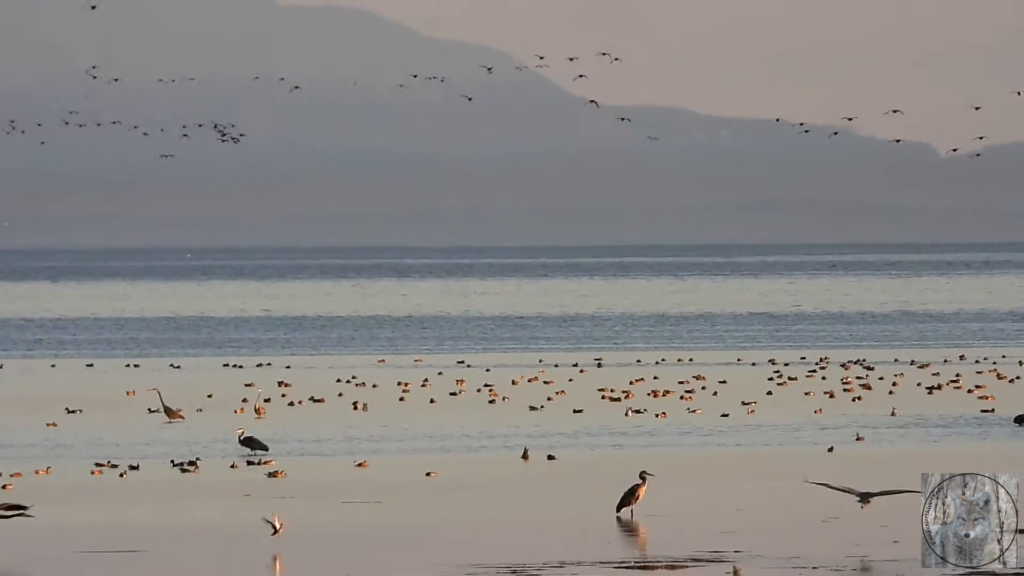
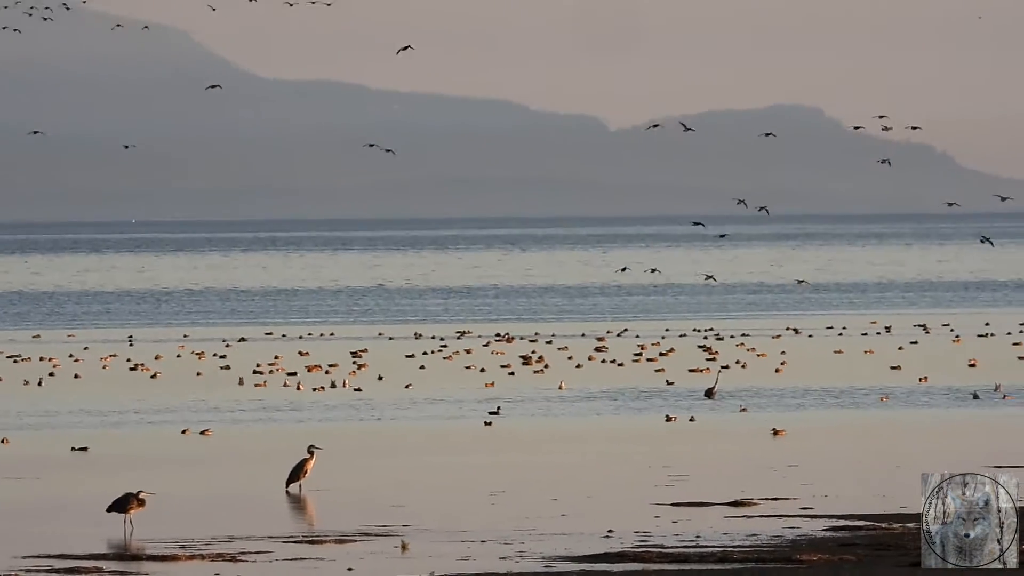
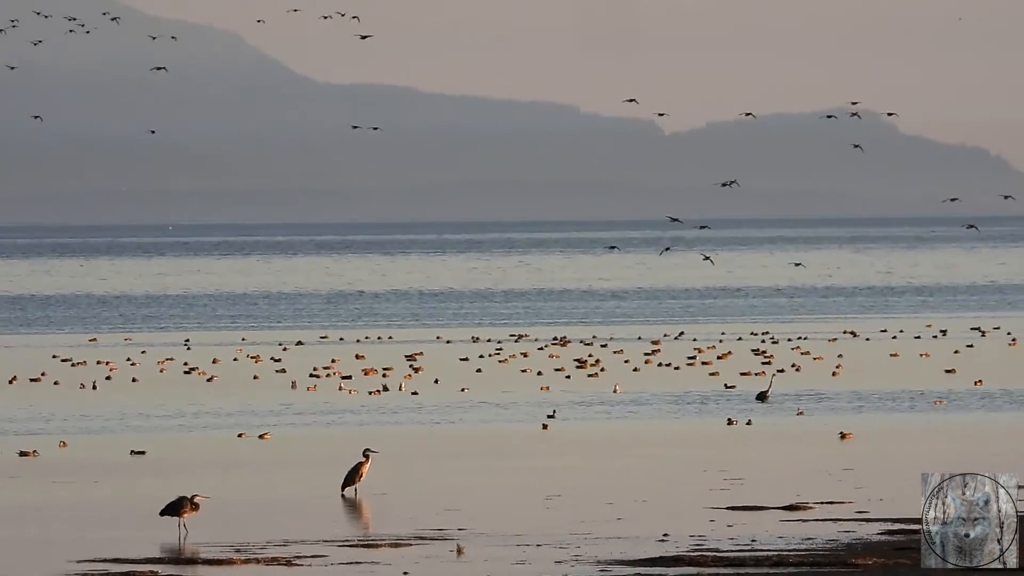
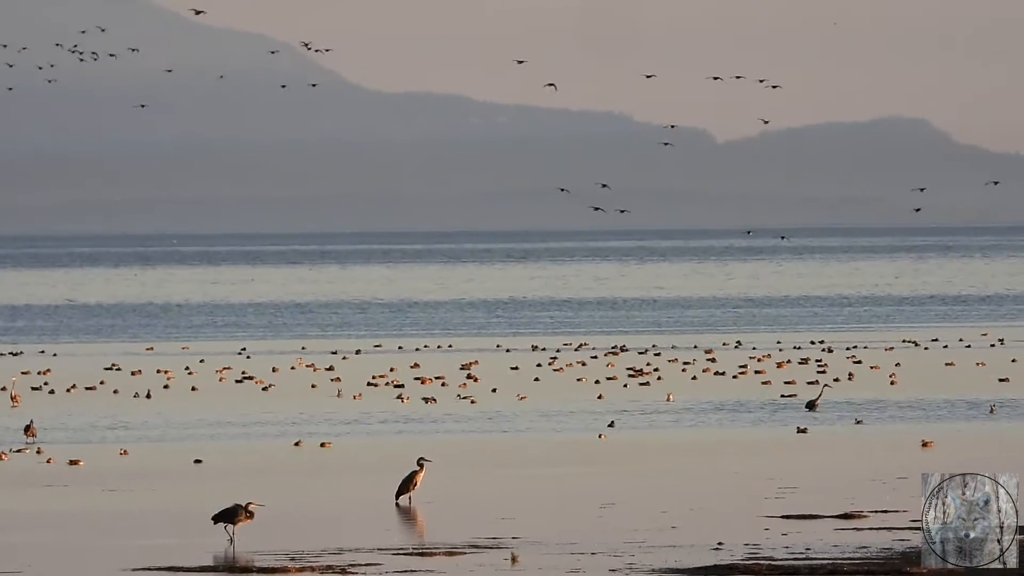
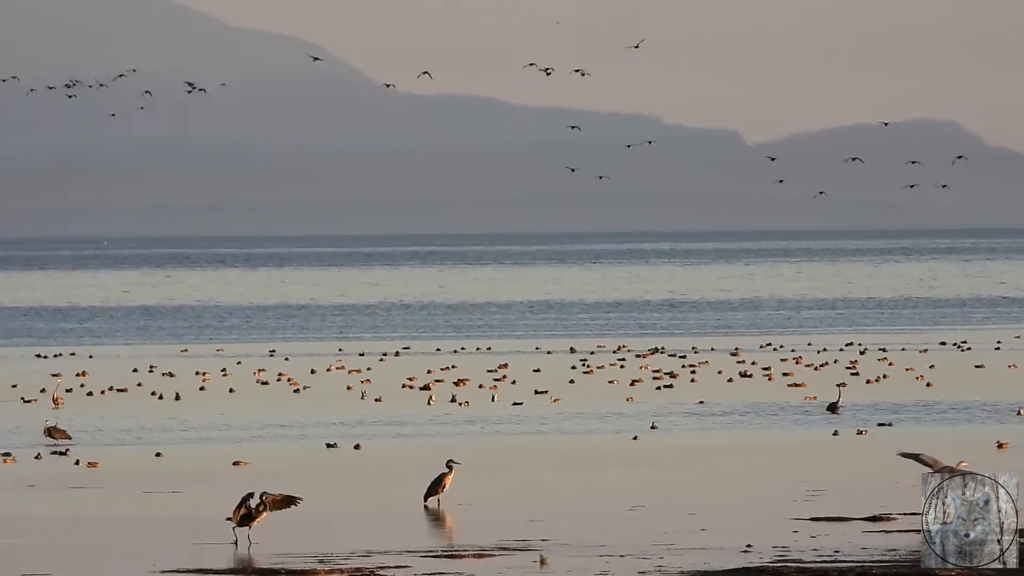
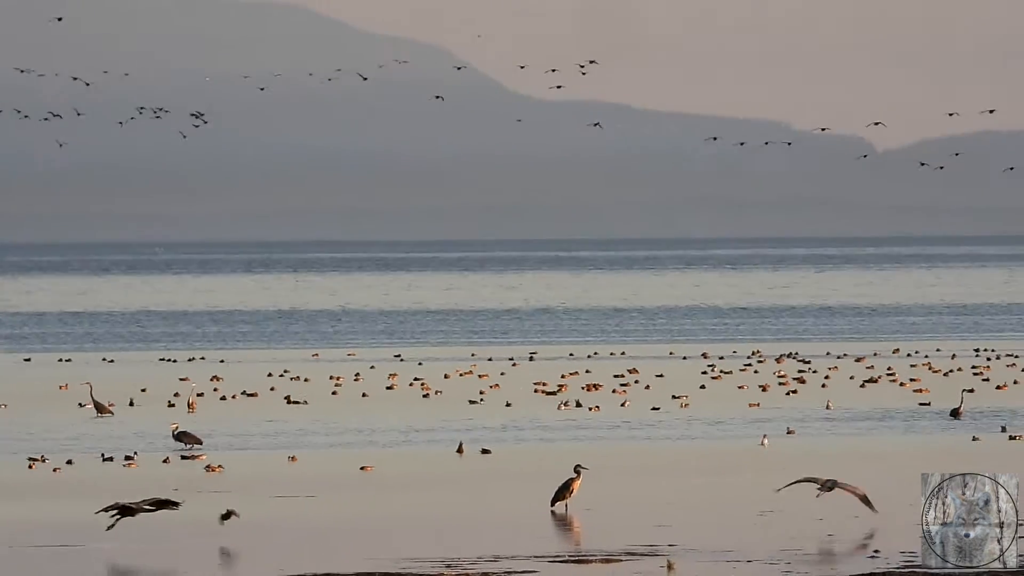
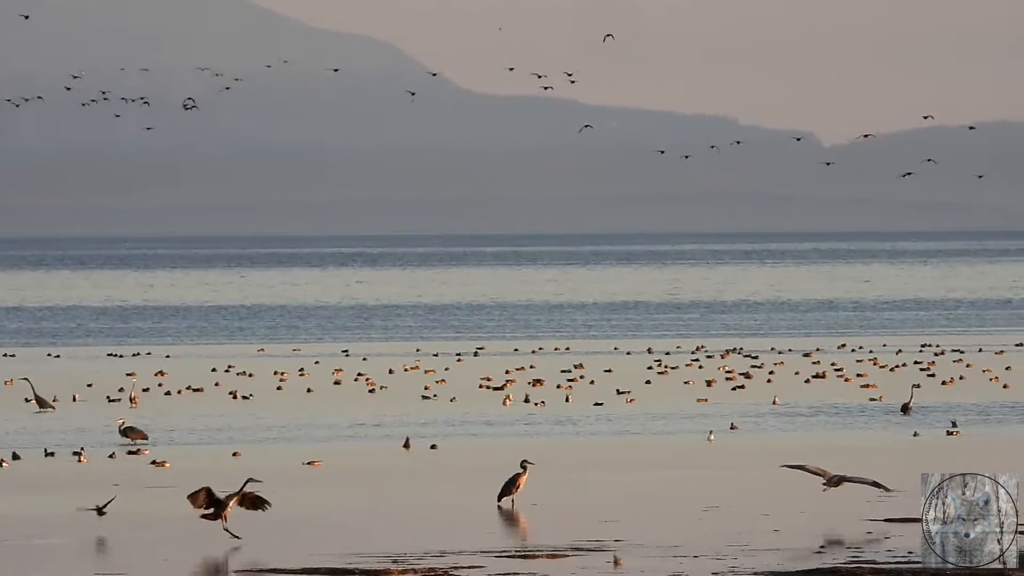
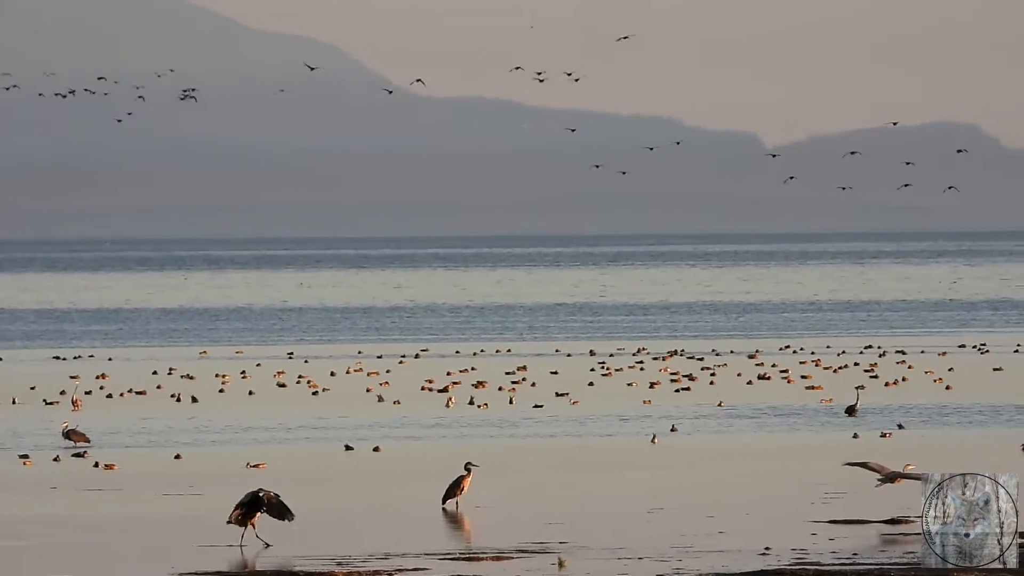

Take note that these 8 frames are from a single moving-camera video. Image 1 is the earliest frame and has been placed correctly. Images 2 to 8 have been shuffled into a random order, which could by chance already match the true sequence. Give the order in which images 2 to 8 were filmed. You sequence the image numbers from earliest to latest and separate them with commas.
6, 7, 8, 5, 4, 3, 2
